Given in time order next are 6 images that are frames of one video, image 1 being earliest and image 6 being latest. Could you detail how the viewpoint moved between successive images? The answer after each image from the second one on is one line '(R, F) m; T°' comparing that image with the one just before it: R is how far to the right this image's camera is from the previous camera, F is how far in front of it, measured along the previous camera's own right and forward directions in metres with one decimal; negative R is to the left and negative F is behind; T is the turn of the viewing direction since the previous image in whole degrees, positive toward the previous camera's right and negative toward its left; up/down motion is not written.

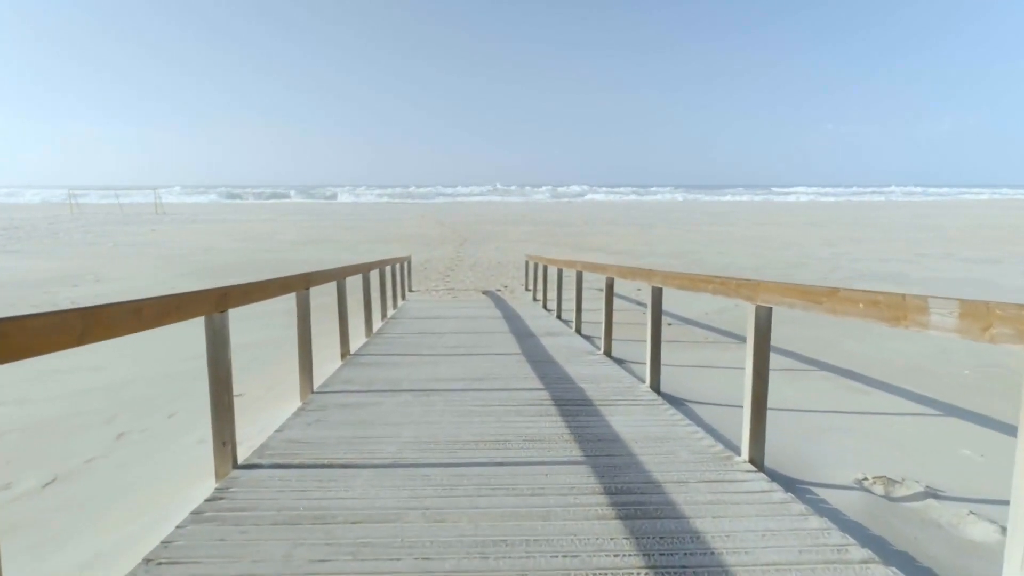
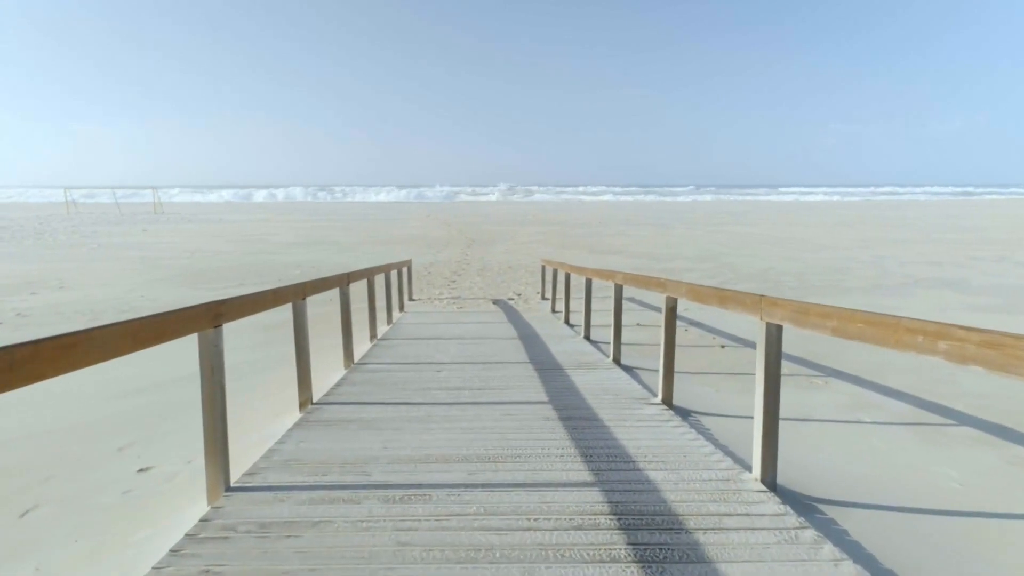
(-0.1, +1.2) m; -1°
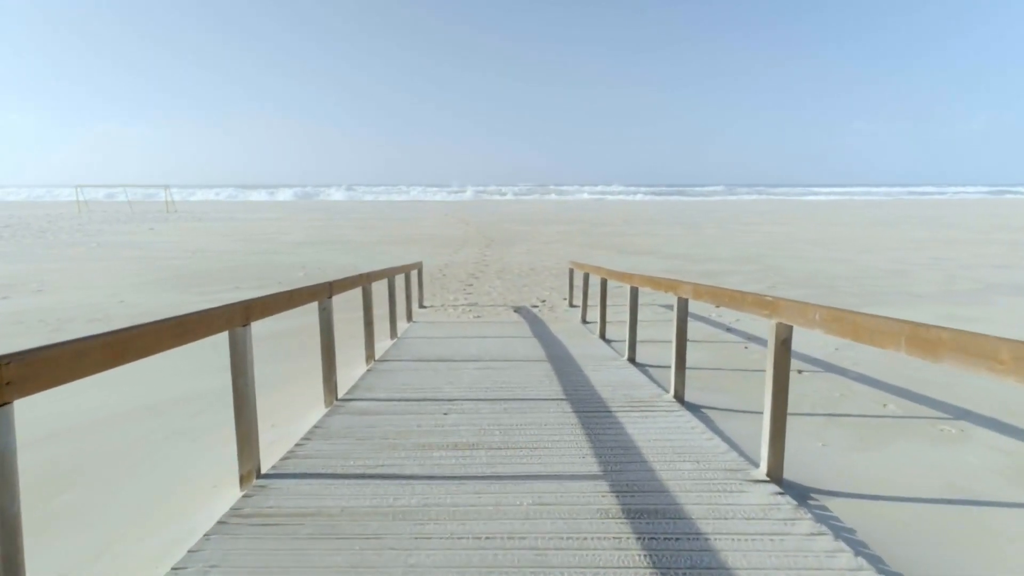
(-0.1, +1.0) m; -1°
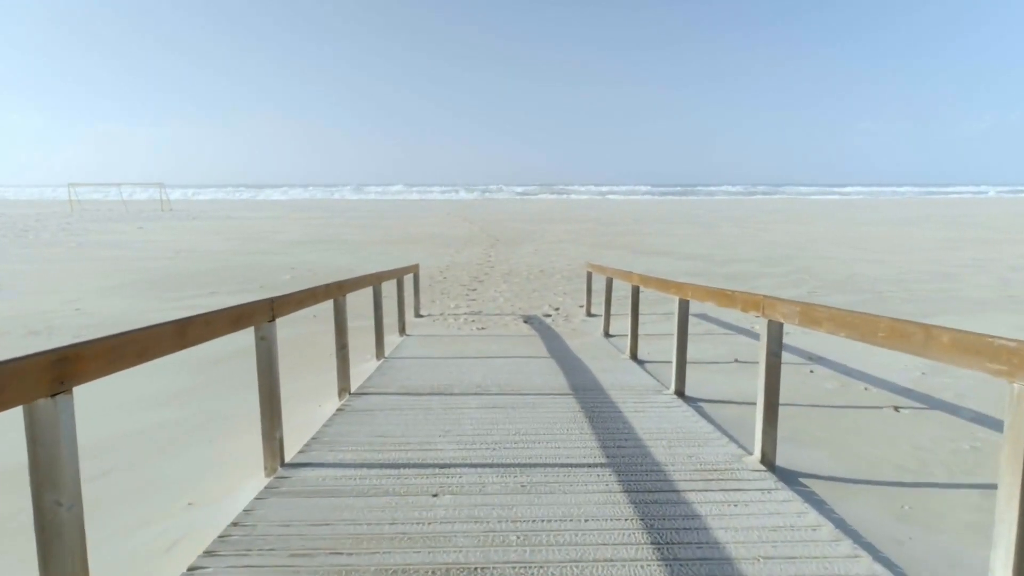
(0.0, +1.0) m; 0°
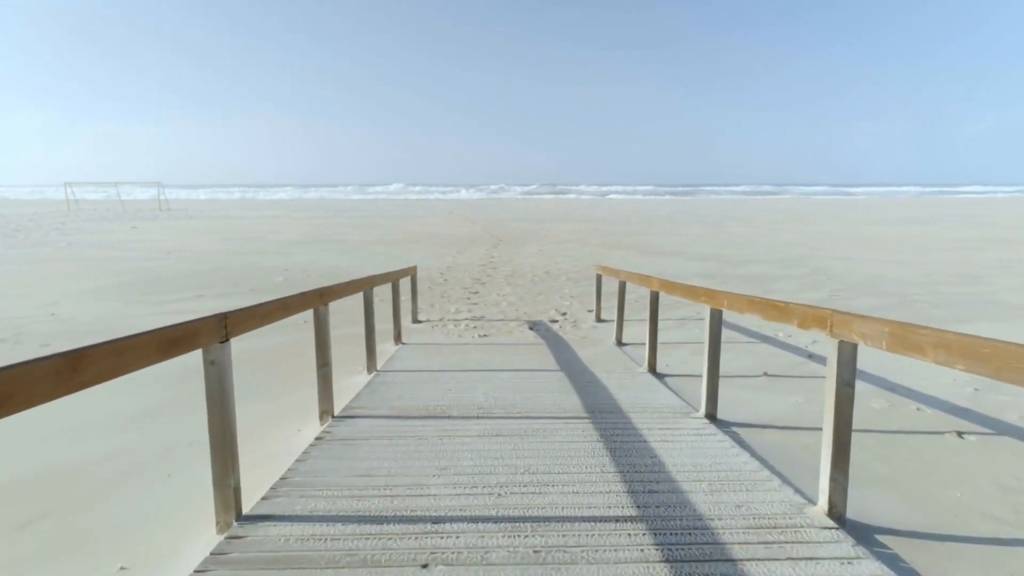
(0.0, +0.4) m; 0°
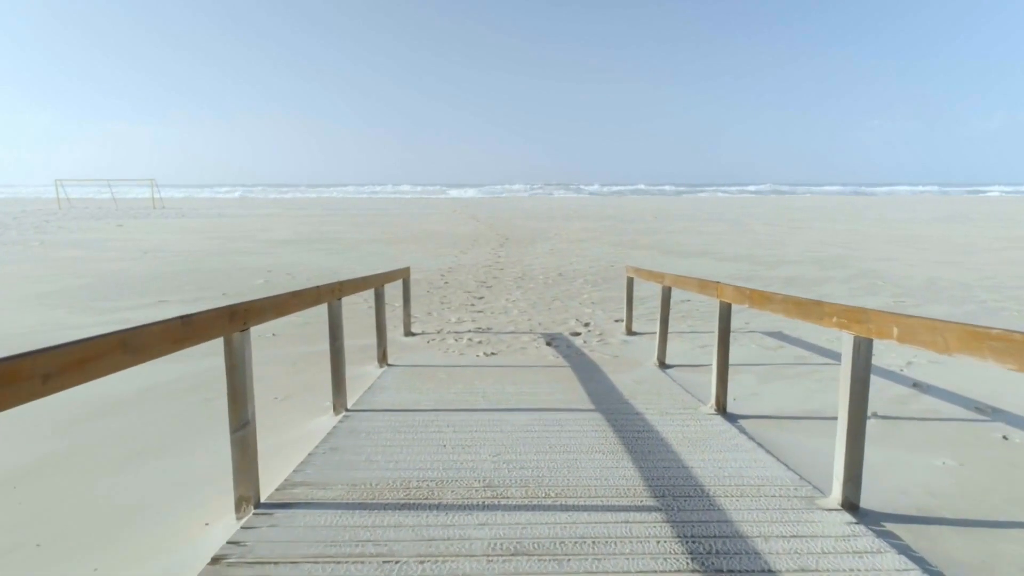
(-0.1, +1.1) m; 0°
